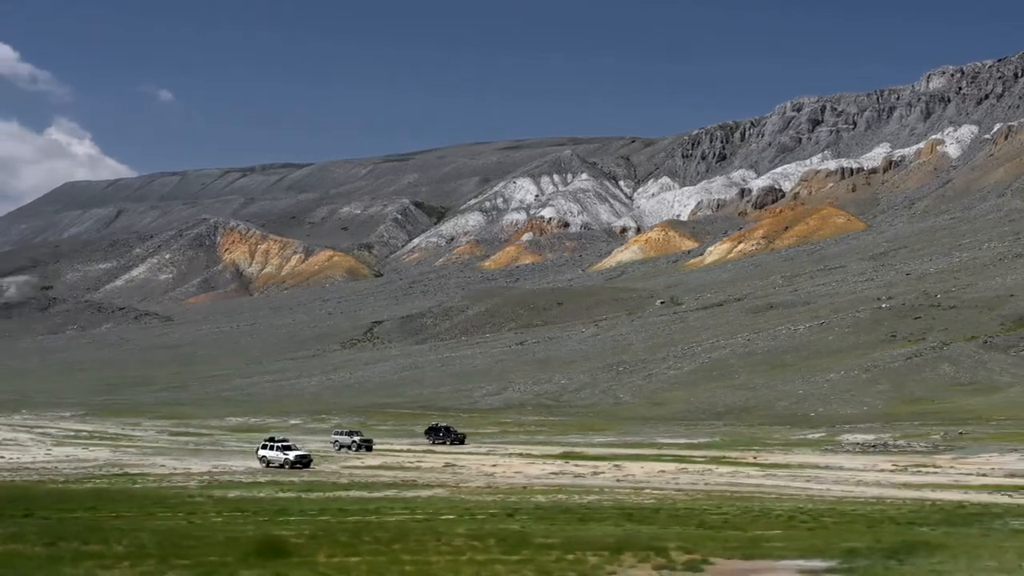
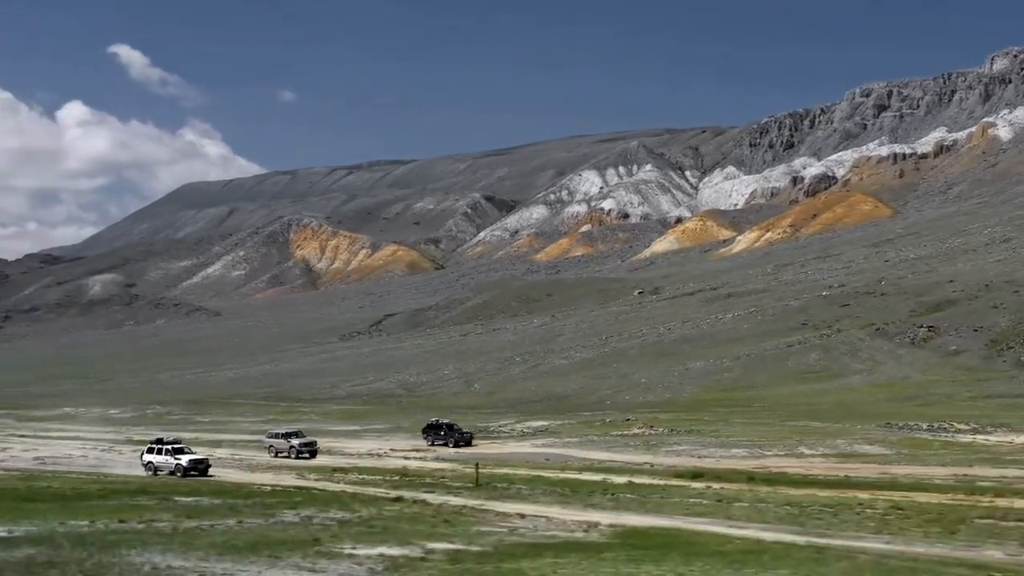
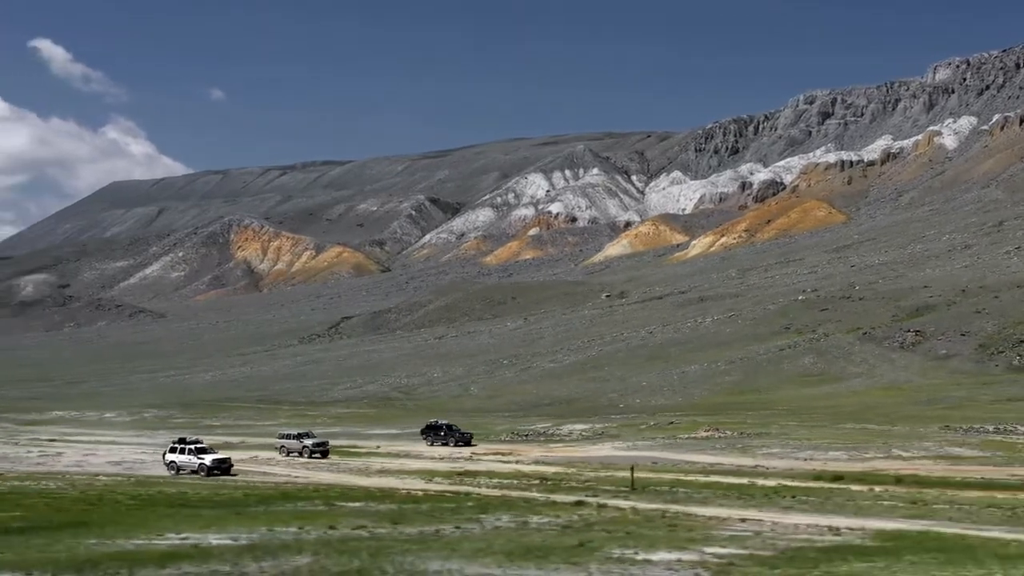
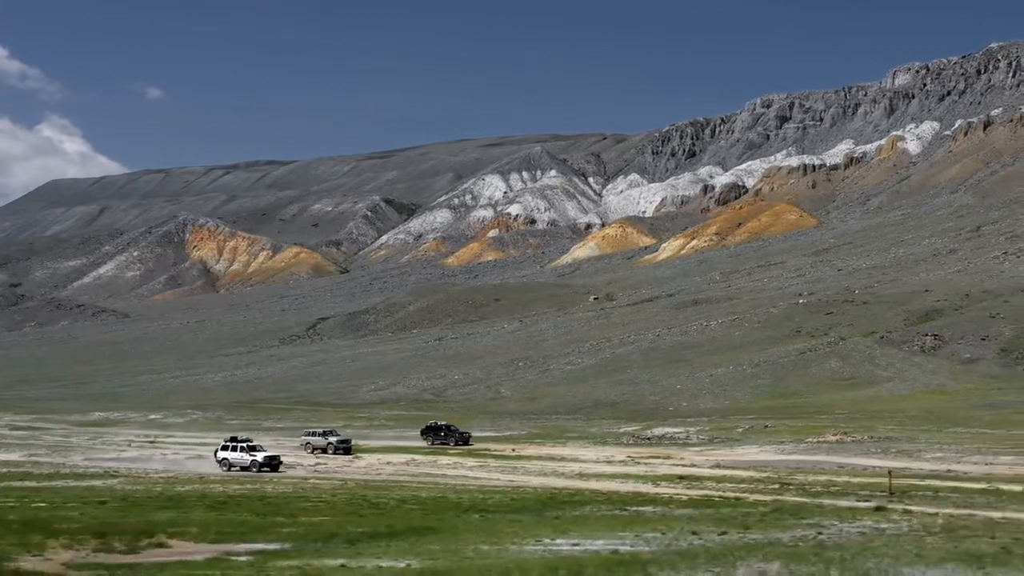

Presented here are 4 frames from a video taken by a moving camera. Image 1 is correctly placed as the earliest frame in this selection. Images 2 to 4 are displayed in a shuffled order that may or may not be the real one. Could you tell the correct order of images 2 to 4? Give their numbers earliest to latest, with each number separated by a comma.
4, 3, 2
